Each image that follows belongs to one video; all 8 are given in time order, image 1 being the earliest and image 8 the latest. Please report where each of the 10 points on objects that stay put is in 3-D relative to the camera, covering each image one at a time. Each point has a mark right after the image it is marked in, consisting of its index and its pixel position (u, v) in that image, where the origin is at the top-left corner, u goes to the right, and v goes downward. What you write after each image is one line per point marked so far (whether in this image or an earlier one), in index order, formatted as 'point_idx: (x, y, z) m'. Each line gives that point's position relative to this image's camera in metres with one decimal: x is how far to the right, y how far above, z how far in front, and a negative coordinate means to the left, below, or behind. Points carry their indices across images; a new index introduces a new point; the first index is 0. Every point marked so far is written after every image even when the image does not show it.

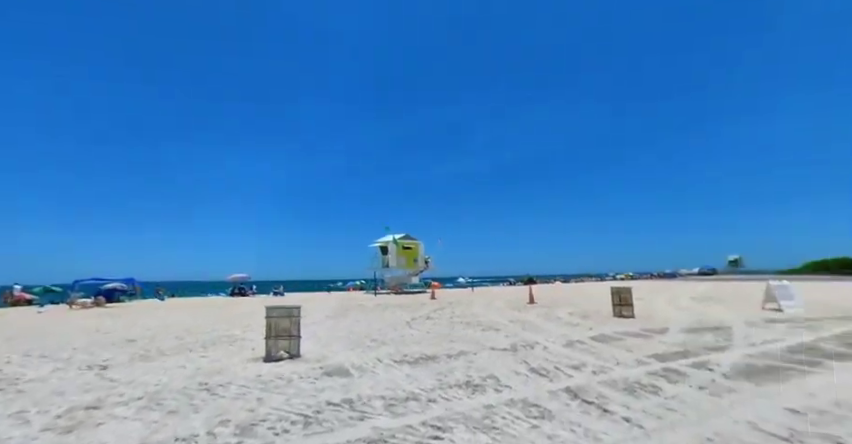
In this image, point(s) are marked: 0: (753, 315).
0: (+10.4, -3.1, +16.4) m
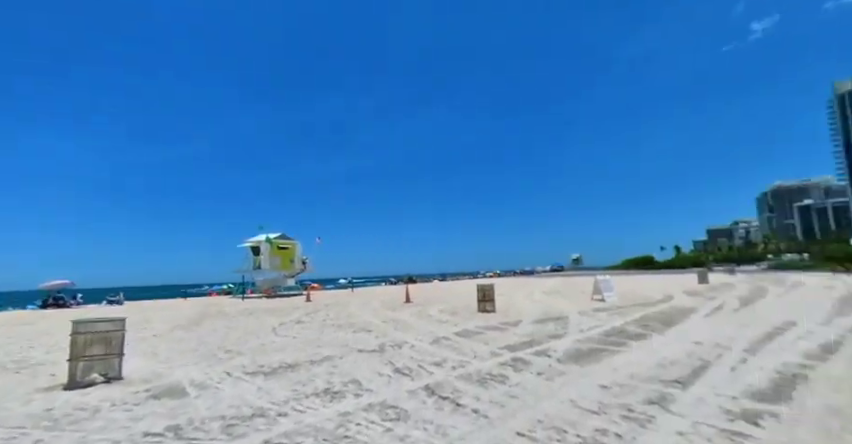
0: (+6.0, -3.1, +18.4) m
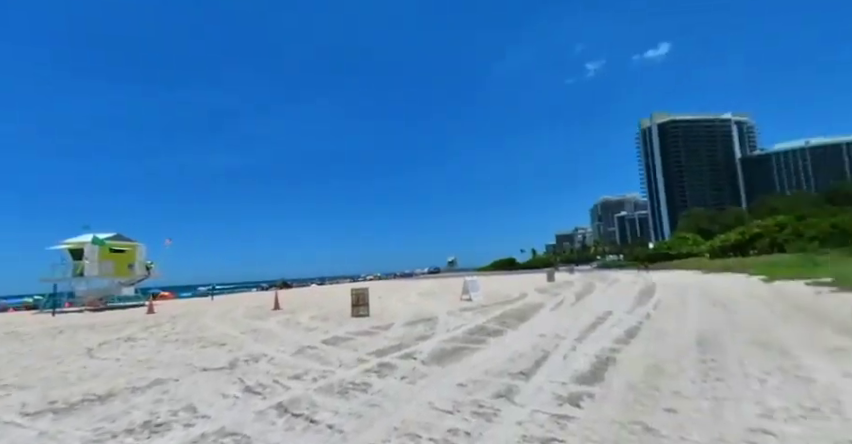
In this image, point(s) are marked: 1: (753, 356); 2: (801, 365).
0: (+1.1, -3.3, +19.0) m
1: (+6.0, -2.5, +9.1) m
2: (+6.2, -2.3, +8.2) m
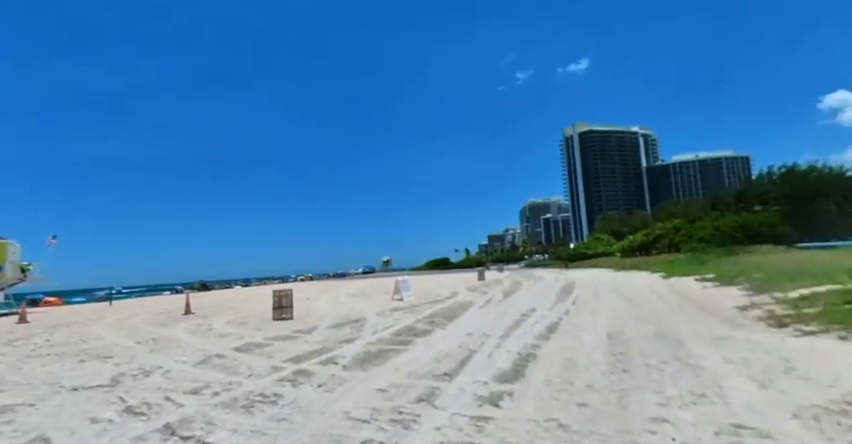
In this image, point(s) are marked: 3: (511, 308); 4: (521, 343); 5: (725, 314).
0: (-1.7, -3.2, +18.5) m
1: (+4.6, -2.5, +9.4) m
2: (+4.9, -2.3, +8.5) m
3: (+3.0, -3.1, +17.4) m
4: (+1.9, -2.5, +9.9) m
5: (+8.1, -2.5, +13.1) m
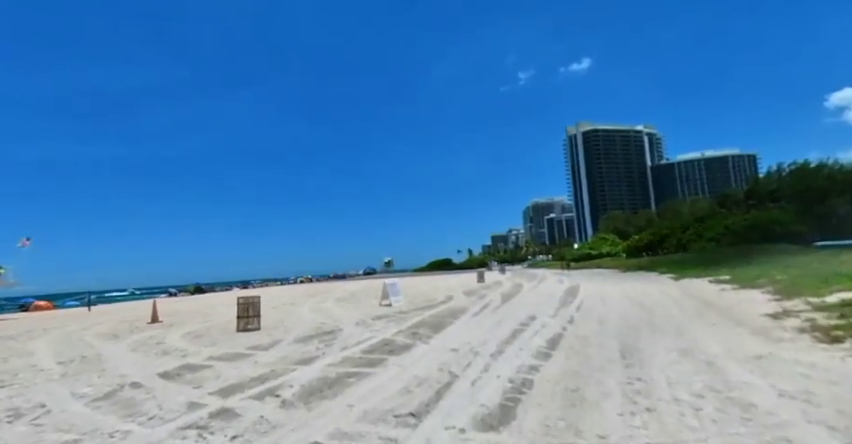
0: (-2.0, -3.1, +16.7) m
1: (+4.1, -2.3, +7.6) m
2: (+4.4, -2.2, +6.7) m
3: (+2.6, -3.0, +15.6) m
4: (+1.5, -2.4, +8.1) m
5: (+7.7, -2.4, +11.3) m
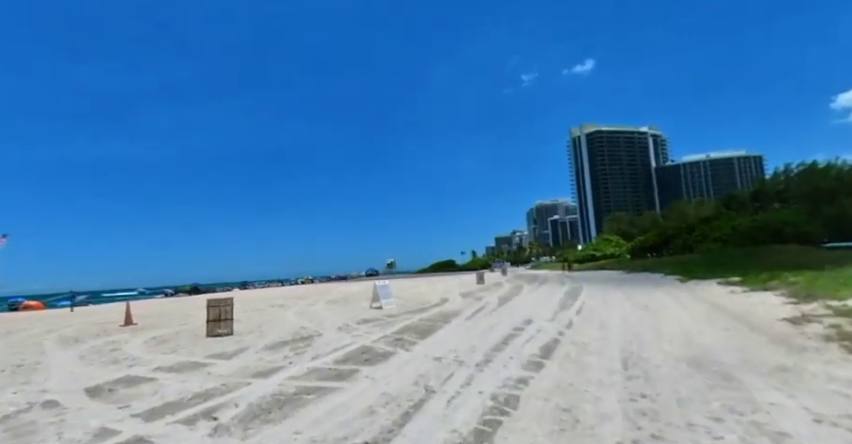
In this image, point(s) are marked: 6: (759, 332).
0: (-2.4, -3.0, +15.7) m
1: (+3.8, -2.2, +6.5) m
2: (+4.0, -2.1, +5.6) m
3: (+2.3, -2.9, +14.5) m
4: (+1.1, -2.3, +7.1) m
5: (+7.3, -2.3, +10.2) m
6: (+7.1, -2.3, +10.3) m
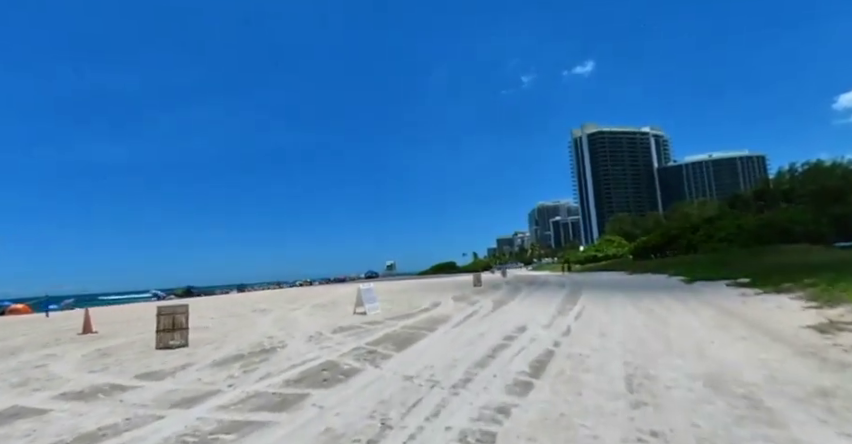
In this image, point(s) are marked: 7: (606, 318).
0: (-2.8, -3.0, +14.4) m
1: (+3.3, -2.1, +5.2) m
2: (+3.5, -2.0, +4.3) m
3: (+1.8, -2.9, +13.2) m
4: (+0.6, -2.2, +5.8) m
5: (+6.9, -2.2, +8.9) m
6: (+6.7, -2.2, +9.0) m
7: (+4.8, -2.6, +12.9) m
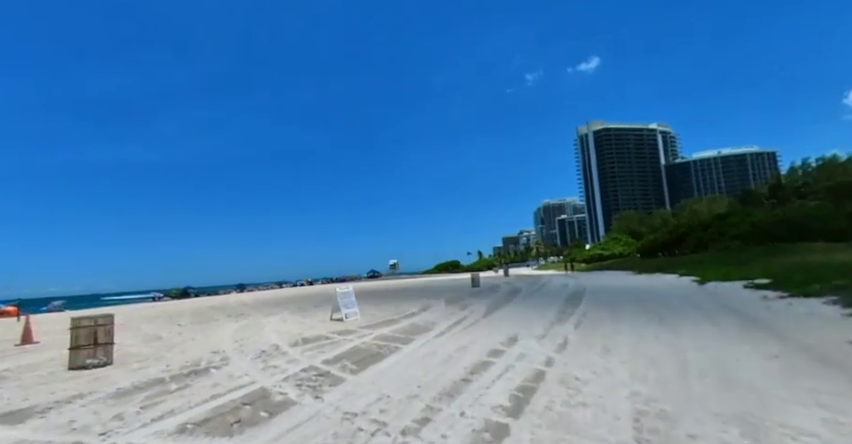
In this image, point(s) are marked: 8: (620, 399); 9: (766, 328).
0: (-3.4, -2.9, +12.7) m
1: (+2.6, -2.0, +3.4) m
2: (+2.8, -1.9, +2.5) m
3: (+1.3, -2.8, +11.5) m
4: (0.0, -2.1, +4.0) m
5: (+6.2, -2.1, +7.1) m
6: (+6.0, -2.1, +7.2) m
7: (+4.2, -2.5, +11.1) m
8: (+2.5, -2.3, +6.3) m
9: (+7.4, -2.3, +10.4) m
